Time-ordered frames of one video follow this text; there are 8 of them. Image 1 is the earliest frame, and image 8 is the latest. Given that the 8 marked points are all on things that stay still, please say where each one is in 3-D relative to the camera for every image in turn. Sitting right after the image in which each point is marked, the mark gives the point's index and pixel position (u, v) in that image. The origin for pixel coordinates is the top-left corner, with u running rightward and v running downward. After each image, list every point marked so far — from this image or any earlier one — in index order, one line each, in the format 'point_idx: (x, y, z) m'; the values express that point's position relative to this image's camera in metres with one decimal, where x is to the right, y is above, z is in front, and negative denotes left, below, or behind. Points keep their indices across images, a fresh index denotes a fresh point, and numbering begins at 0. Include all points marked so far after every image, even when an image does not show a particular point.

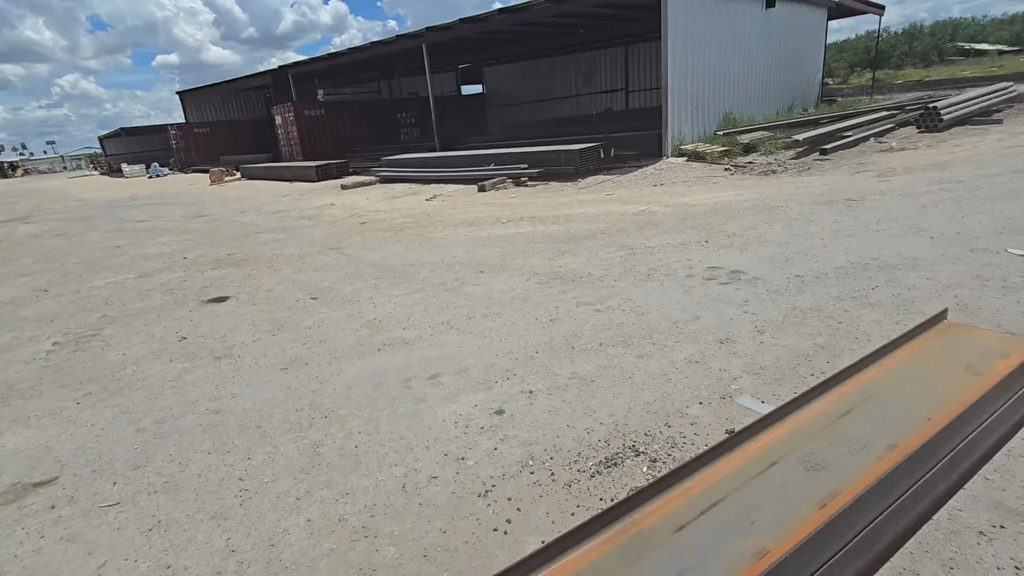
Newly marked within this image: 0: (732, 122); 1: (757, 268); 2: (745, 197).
0: (+5.3, +4.0, +12.4) m
1: (+1.9, +0.2, +4.1) m
2: (+3.0, +1.2, +6.7) m
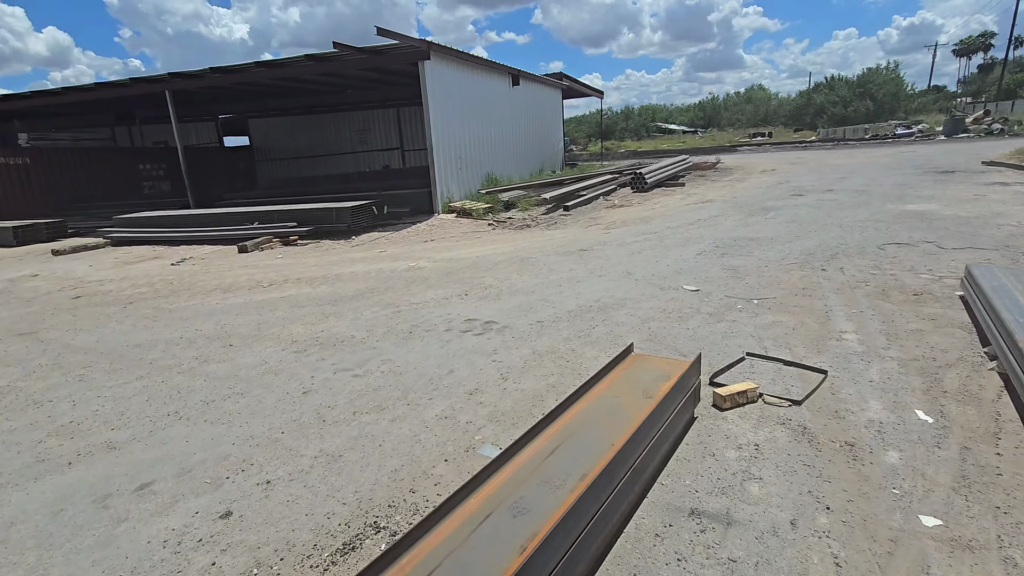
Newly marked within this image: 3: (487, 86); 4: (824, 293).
0: (-0.5, +2.9, +13.7) m
1: (-0.1, -0.3, +4.4) m
2: (-0.1, +0.5, +7.4) m
3: (-0.7, +5.4, +13.6) m
4: (+2.7, 0.0, +4.5) m
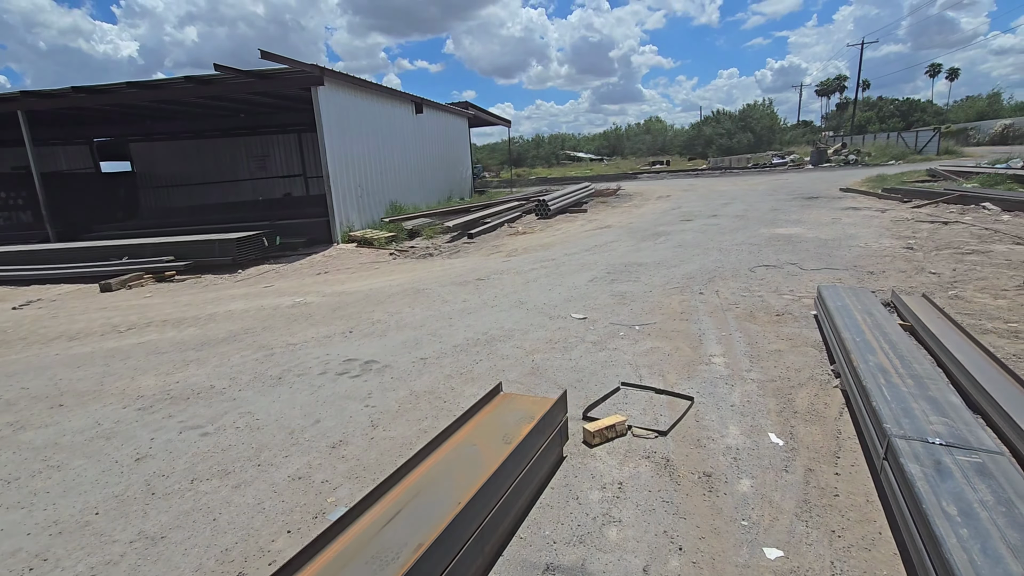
0: (-3.0, +2.1, +13.4) m
1: (-1.0, -0.6, +4.2) m
2: (-1.6, +0.1, +7.1) m
3: (-3.3, +4.6, +13.5) m
4: (+1.7, -0.3, +4.7) m
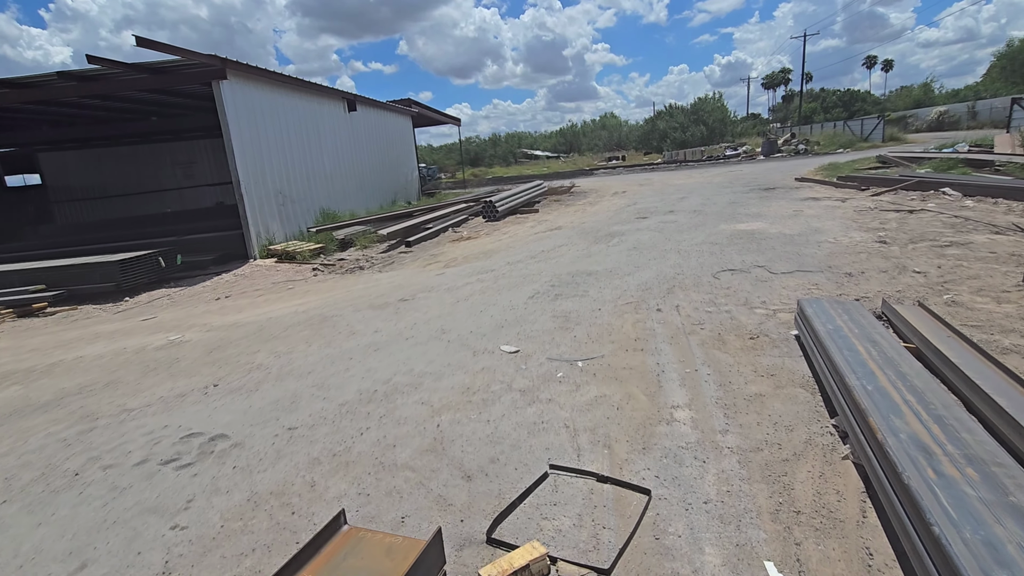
0: (-4.3, +1.7, +12.2) m
1: (-1.6, -0.8, +3.1) m
2: (-2.4, -0.2, +6.0) m
3: (-4.7, +4.2, +12.2) m
4: (+1.1, -0.4, +3.8) m
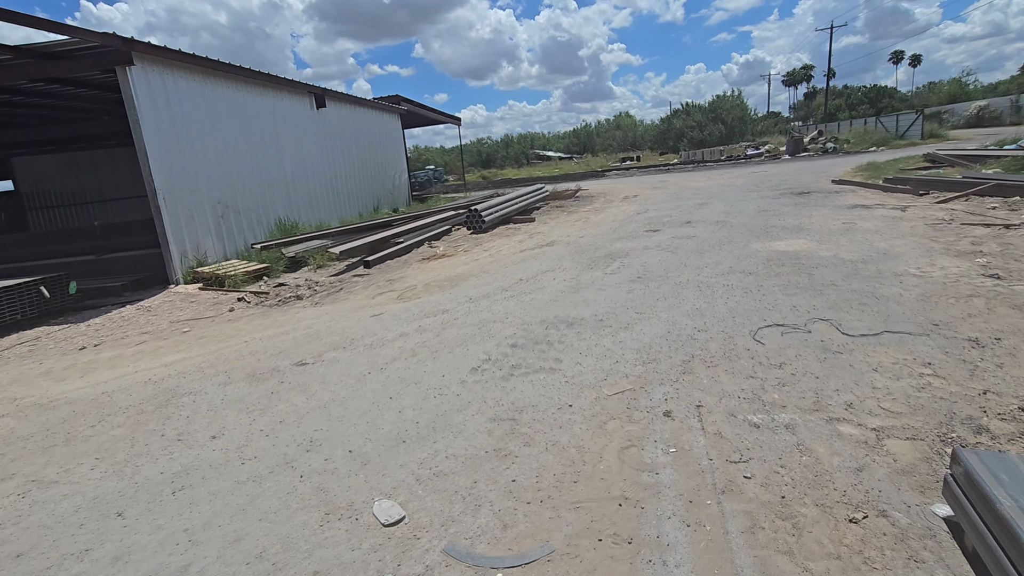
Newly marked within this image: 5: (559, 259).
0: (-4.6, +1.2, +10.5) m
1: (-2.1, -1.3, +1.3) m
2: (-2.8, -0.7, +4.2) m
3: (-5.0, +3.7, +10.5) m
4: (+0.6, -0.9, +2.0) m
5: (+0.7, +0.4, +7.5) m
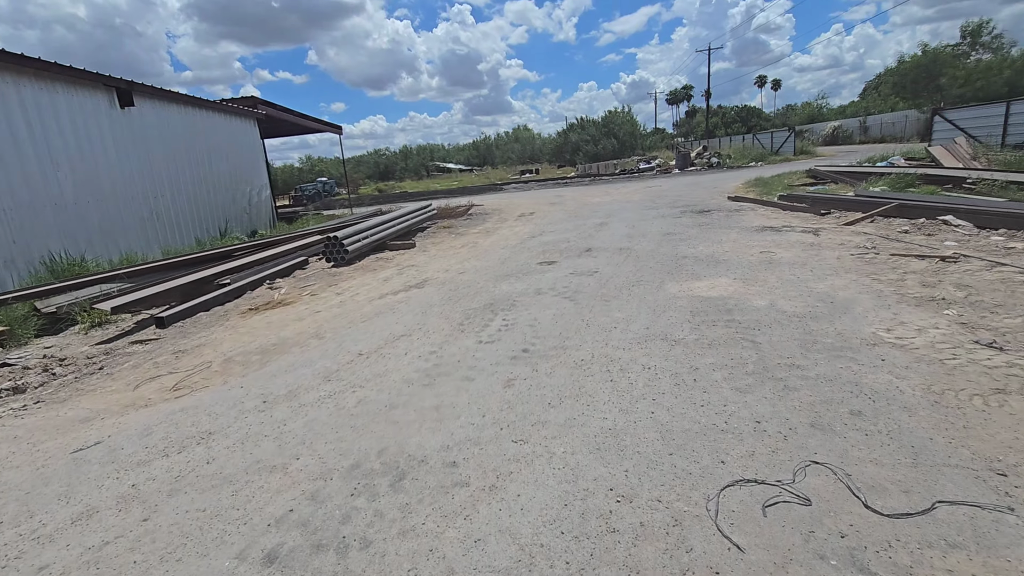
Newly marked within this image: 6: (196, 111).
0: (-6.7, +0.3, +7.6) m
1: (-2.5, -1.9, -1.0) m
2: (-3.8, -1.4, +1.7) m
3: (-7.2, +2.8, +7.6) m
4: (0.0, -1.4, +0.1) m
5: (-0.9, -0.3, +5.6) m
6: (-7.3, +4.1, +11.8) m
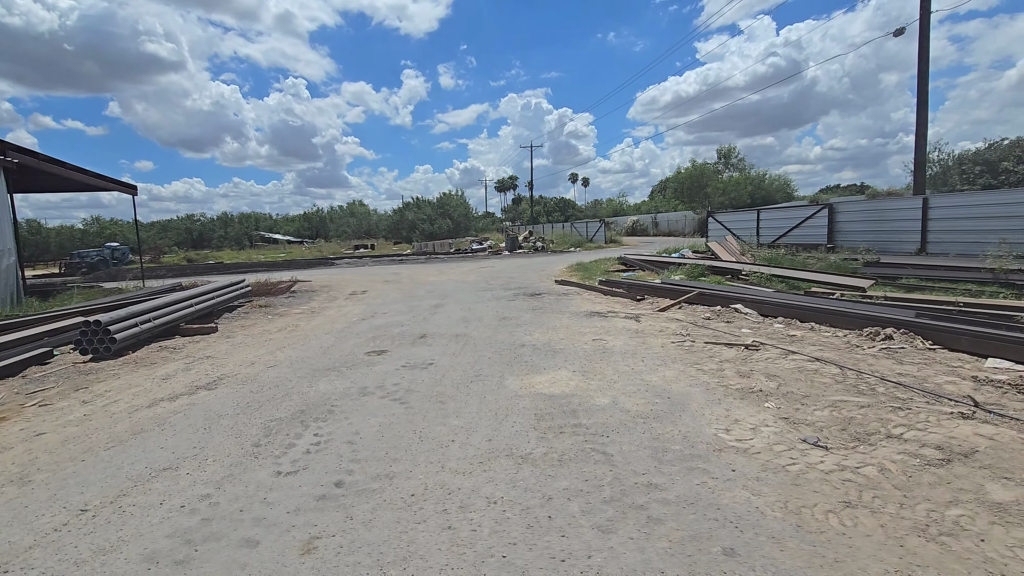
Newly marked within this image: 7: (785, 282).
0: (-8.6, -0.8, +4.4) m
1: (-2.0, -1.8, -2.7) m
2: (-4.0, -1.7, -0.4) m
3: (-9.2, +1.7, +4.6) m
4: (+0.1, -1.5, -0.8) m
5: (-2.5, -1.2, +4.2) m
6: (-10.6, +2.4, +8.8) m
7: (+6.1, +0.1, +11.4) m
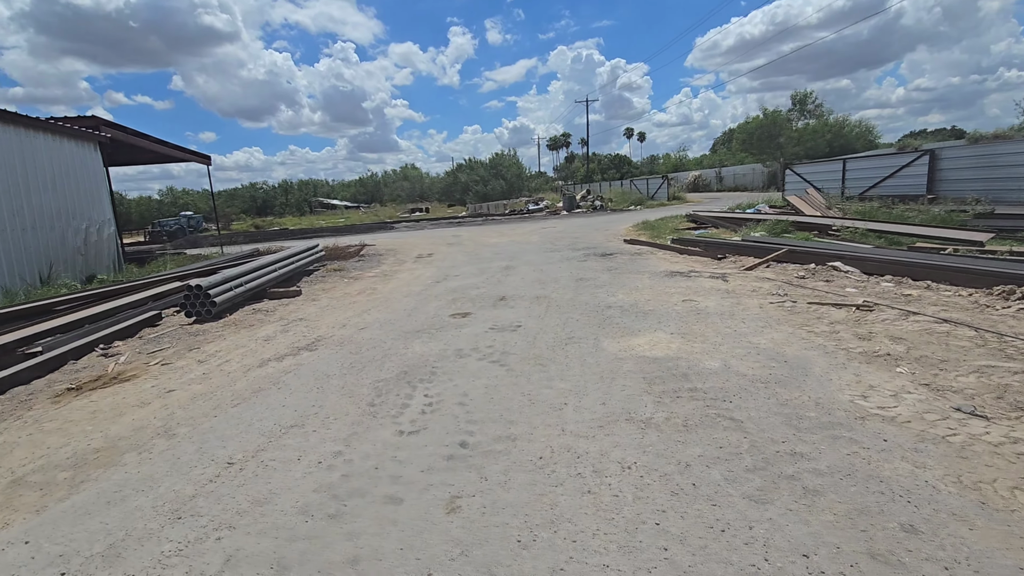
0: (-7.7, -0.6, +5.2) m
1: (-1.8, -2.0, -2.5) m
2: (-3.6, -1.8, 0.0) m
3: (-8.2, +1.9, +5.3) m
4: (+0.5, -1.6, -0.8) m
5: (-1.7, -0.9, +4.4) m
6: (-9.3, +3.0, +9.5) m
7: (+7.6, +1.1, +10.5) m
